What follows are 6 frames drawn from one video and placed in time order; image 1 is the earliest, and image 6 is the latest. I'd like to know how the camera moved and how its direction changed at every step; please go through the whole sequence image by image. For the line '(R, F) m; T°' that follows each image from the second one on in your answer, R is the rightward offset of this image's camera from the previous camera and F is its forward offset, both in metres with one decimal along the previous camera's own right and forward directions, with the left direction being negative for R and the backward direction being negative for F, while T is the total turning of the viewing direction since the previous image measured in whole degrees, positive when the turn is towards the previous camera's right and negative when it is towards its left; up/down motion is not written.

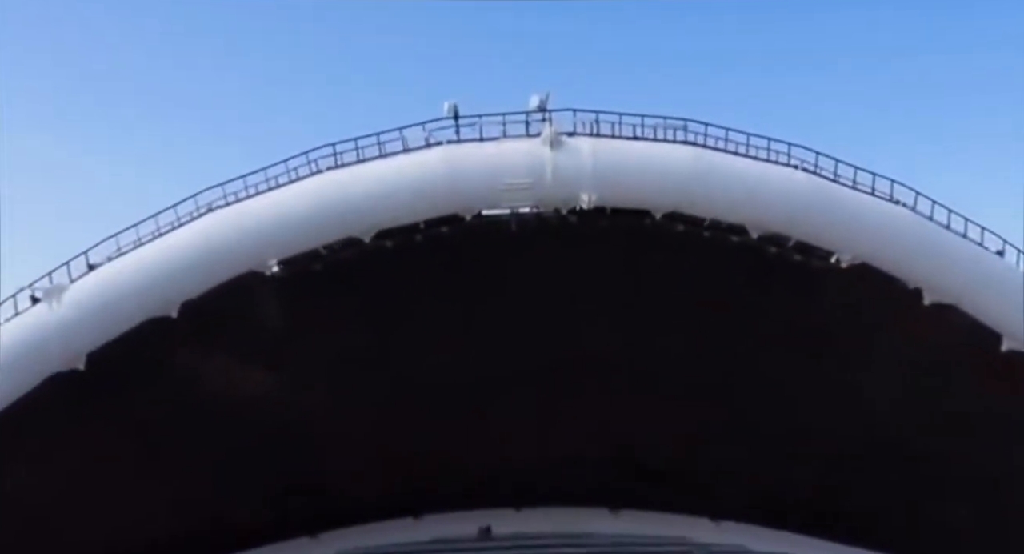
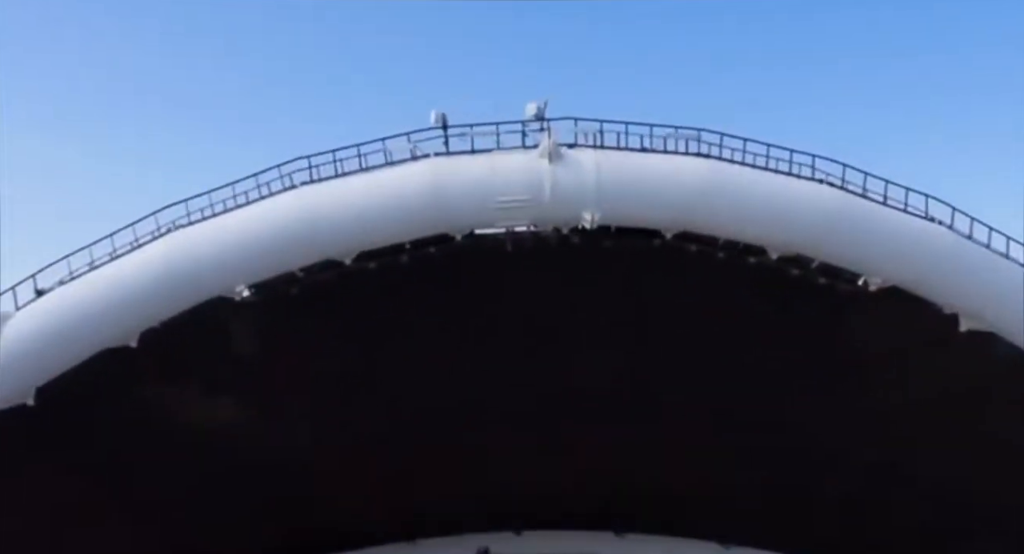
(0.0, +0.5) m; 0°
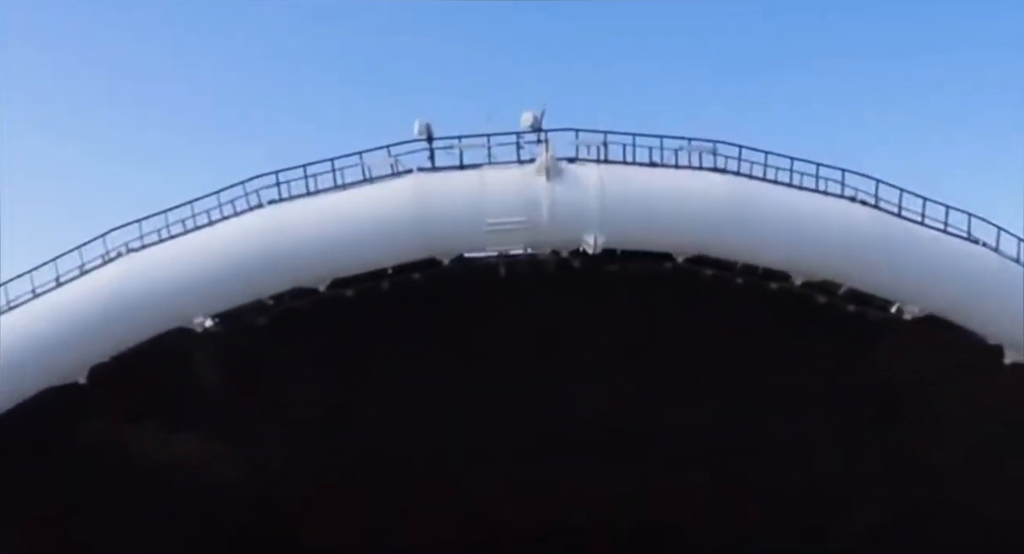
(0.0, +0.5) m; 0°
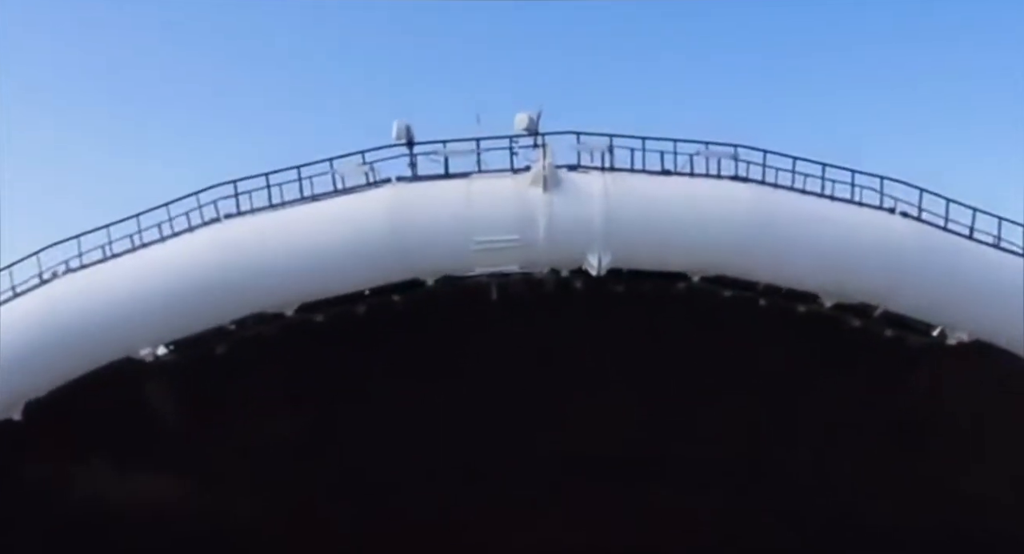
(0.0, +0.5) m; 0°
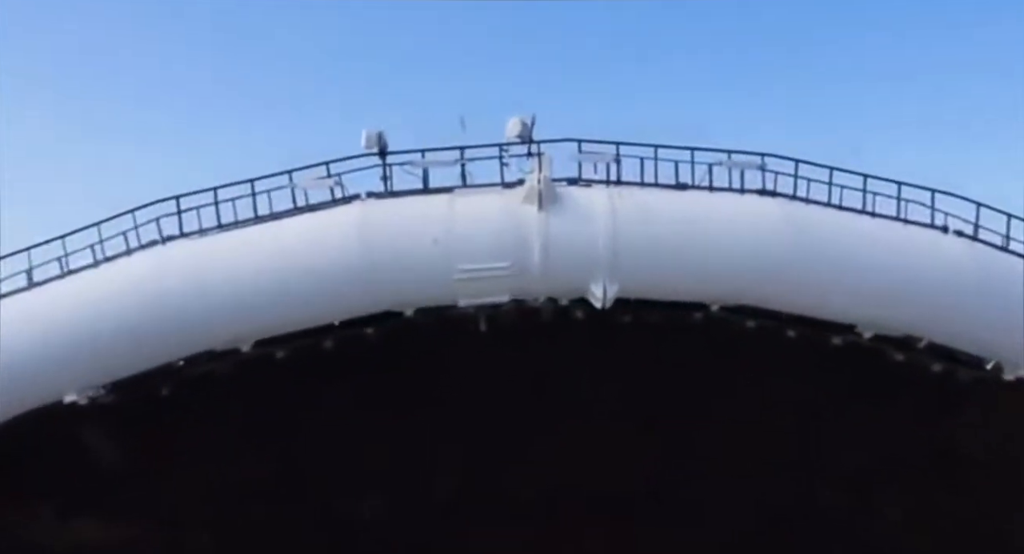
(0.0, +0.5) m; 0°
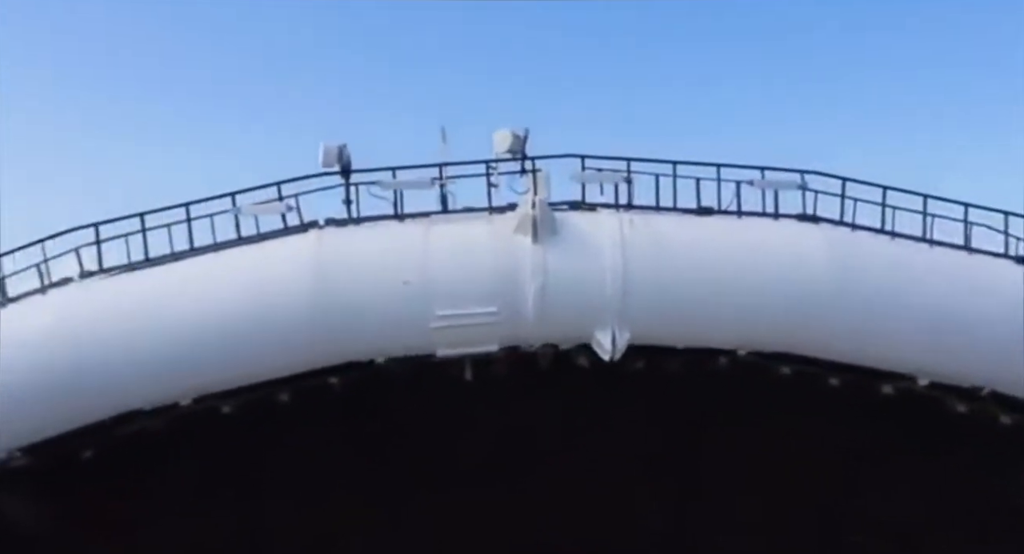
(0.0, +0.5) m; 0°
